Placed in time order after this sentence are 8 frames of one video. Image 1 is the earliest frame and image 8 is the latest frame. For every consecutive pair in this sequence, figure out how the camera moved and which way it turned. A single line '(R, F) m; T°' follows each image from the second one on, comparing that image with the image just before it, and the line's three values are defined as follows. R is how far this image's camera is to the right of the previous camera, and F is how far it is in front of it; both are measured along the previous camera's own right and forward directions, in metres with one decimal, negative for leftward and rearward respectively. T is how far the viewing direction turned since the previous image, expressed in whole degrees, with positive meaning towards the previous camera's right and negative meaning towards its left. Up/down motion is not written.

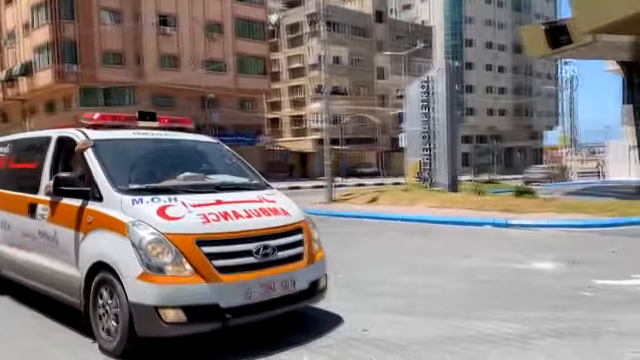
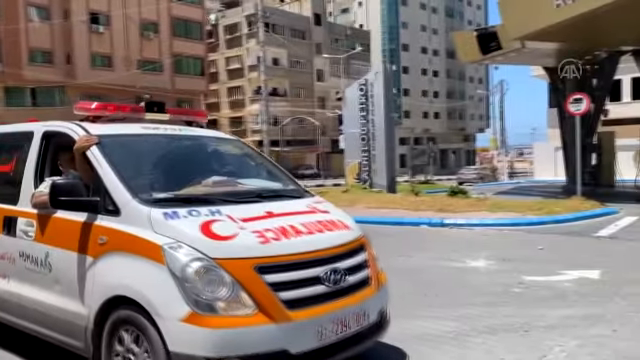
(-0.1, 0.0) m; +6°
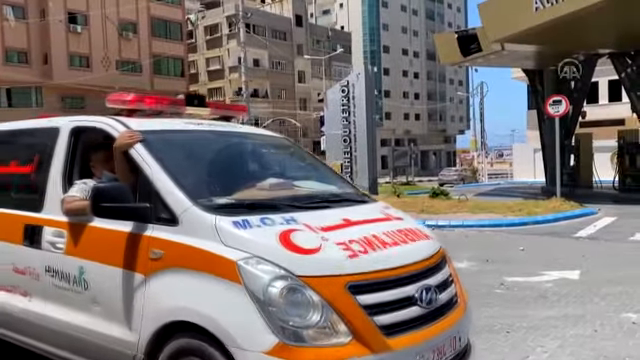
(0.0, +0.2) m; +2°
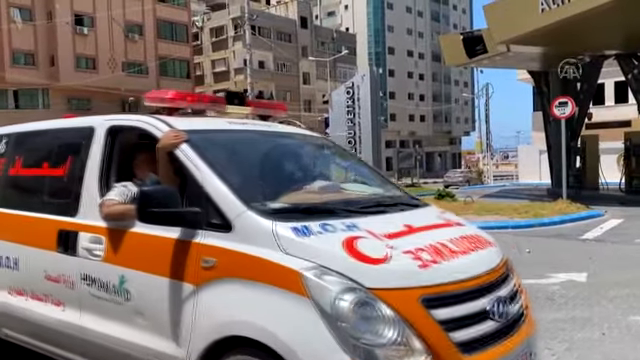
(+0.6, -0.3) m; -1°
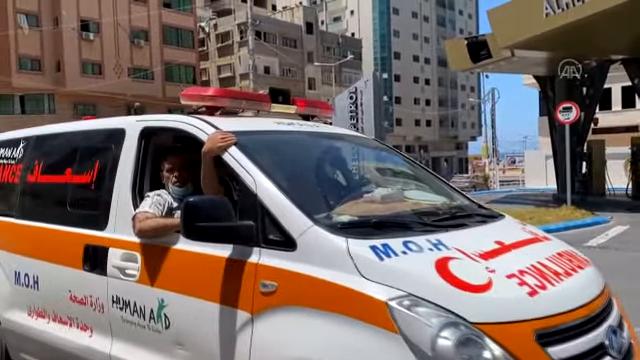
(-0.3, +0.5) m; 0°
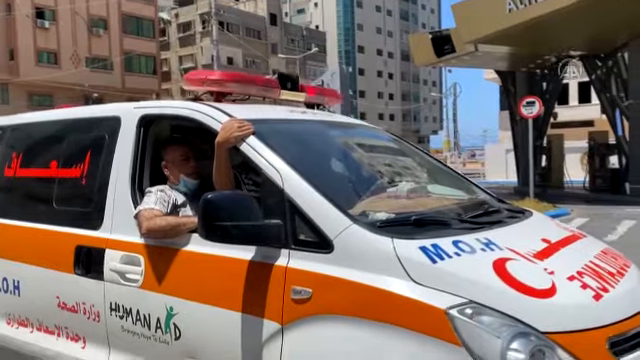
(-0.3, +0.3) m; +4°
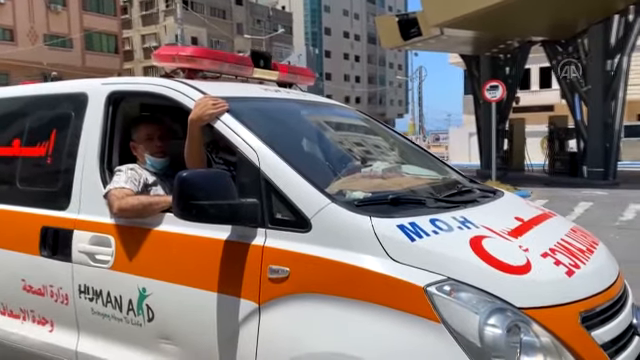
(0.0, 0.0) m; +3°
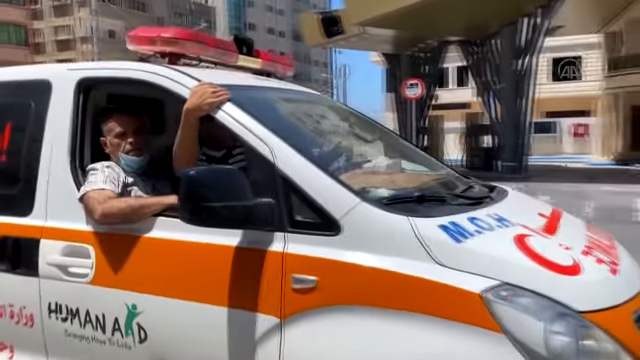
(-0.4, +0.3) m; +8°
